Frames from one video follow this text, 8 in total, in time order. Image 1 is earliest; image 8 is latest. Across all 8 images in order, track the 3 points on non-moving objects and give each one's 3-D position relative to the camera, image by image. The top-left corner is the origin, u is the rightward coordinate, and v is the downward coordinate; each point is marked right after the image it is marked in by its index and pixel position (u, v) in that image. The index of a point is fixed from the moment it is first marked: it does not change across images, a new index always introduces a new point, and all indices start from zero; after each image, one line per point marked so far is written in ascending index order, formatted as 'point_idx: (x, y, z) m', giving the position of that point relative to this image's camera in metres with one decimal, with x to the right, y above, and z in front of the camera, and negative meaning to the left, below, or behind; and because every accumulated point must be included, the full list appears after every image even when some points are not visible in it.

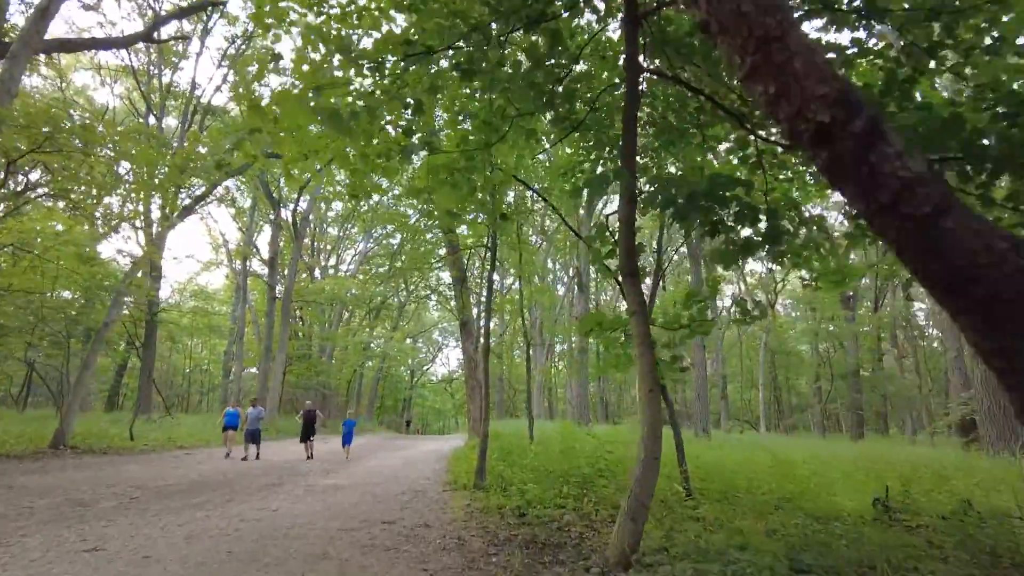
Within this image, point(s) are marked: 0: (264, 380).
0: (-7.9, -2.9, +19.3) m
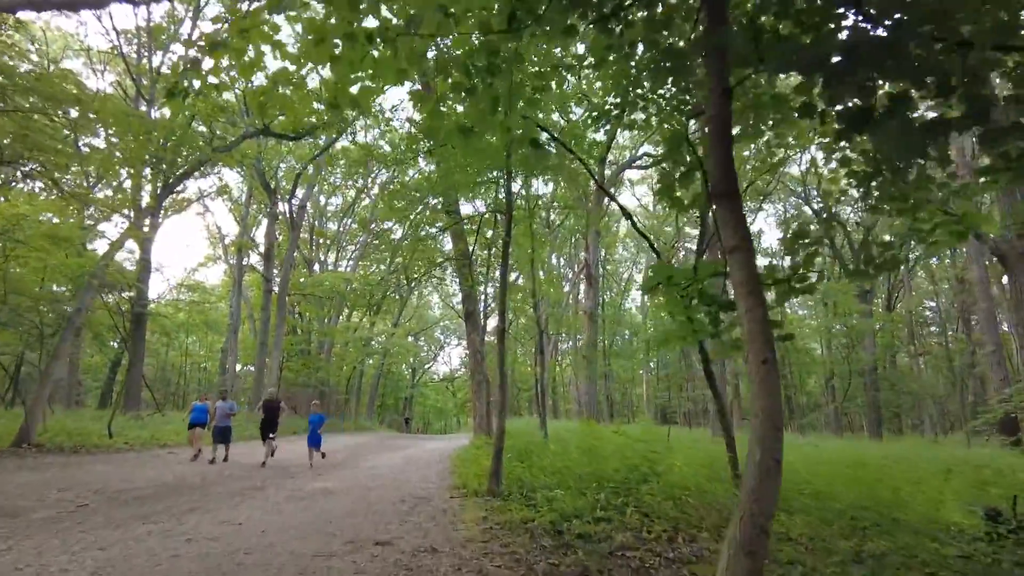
0: (-7.7, -2.7, +18.5) m
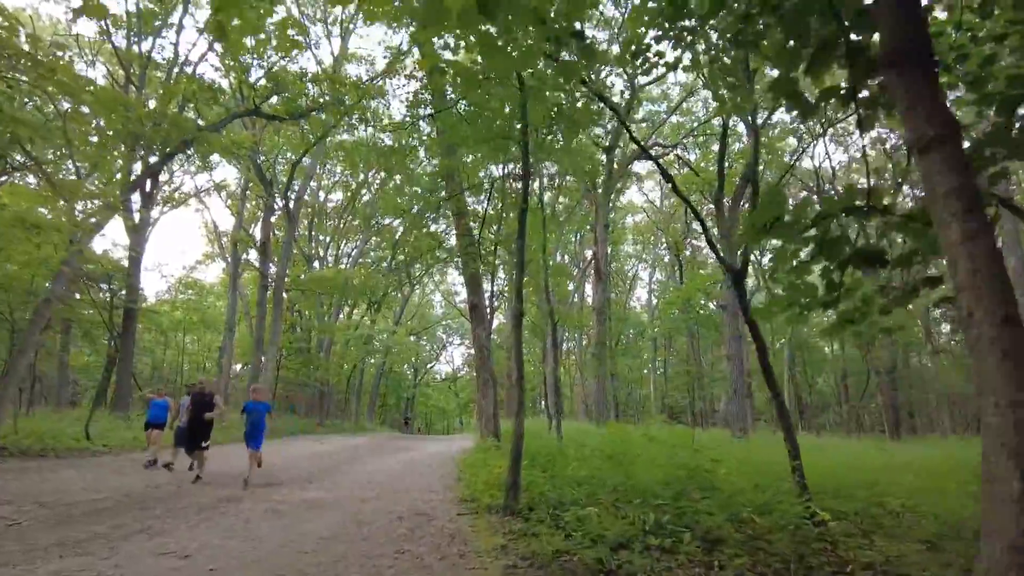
0: (-7.5, -2.6, +17.9) m
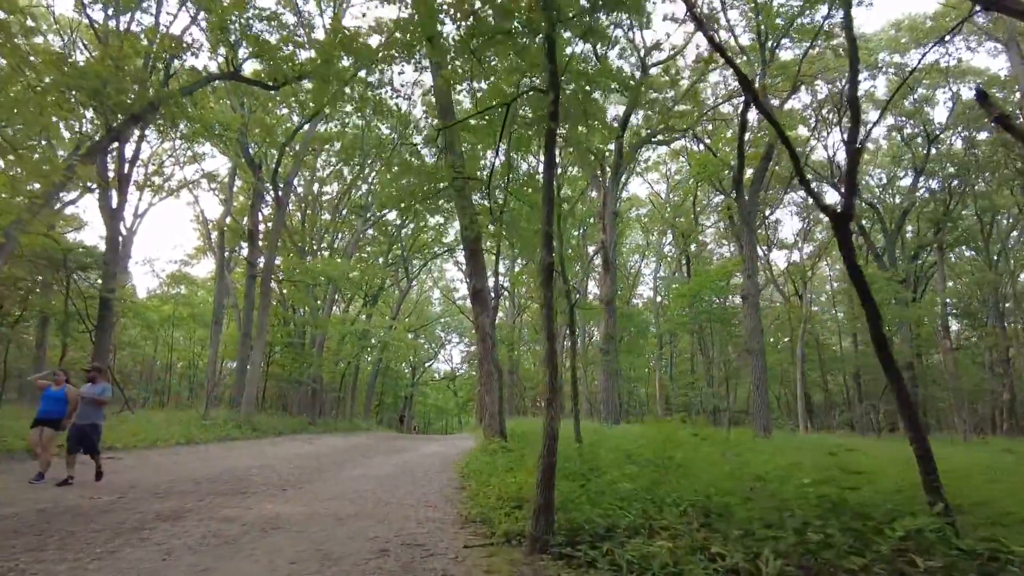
0: (-7.5, -2.3, +16.9) m
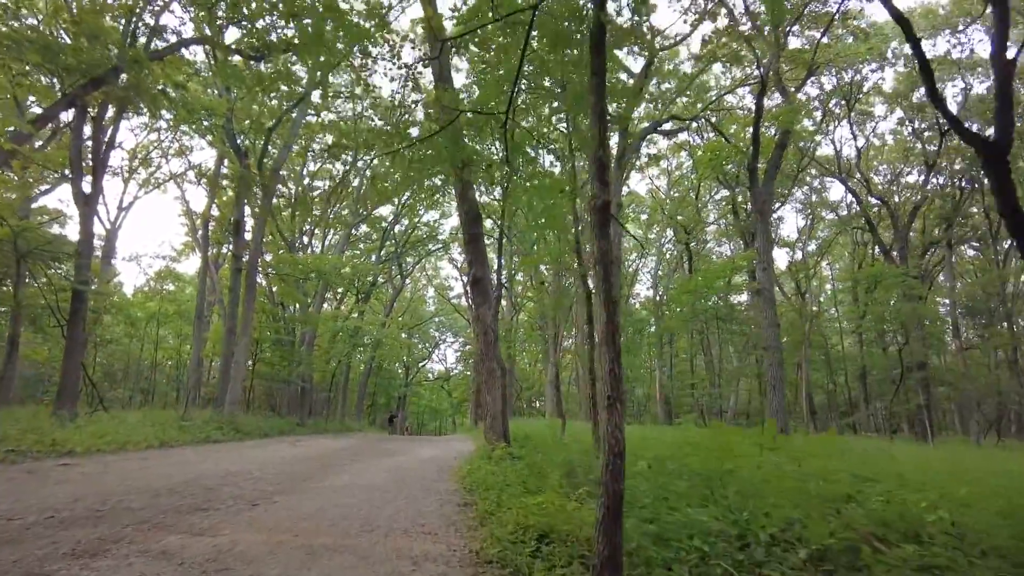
0: (-7.5, -2.1, +16.0) m
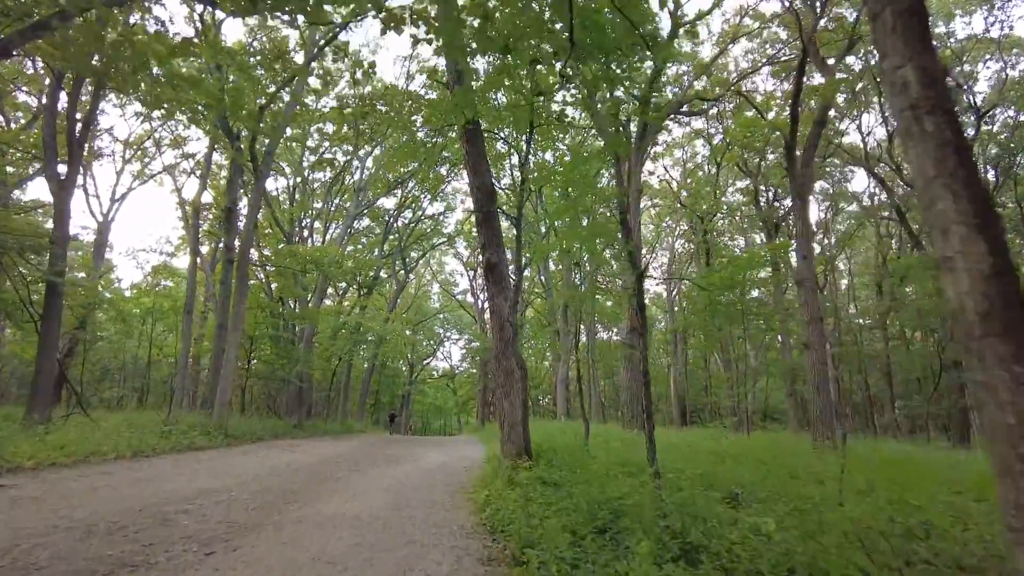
0: (-7.2, -2.0, +14.9) m
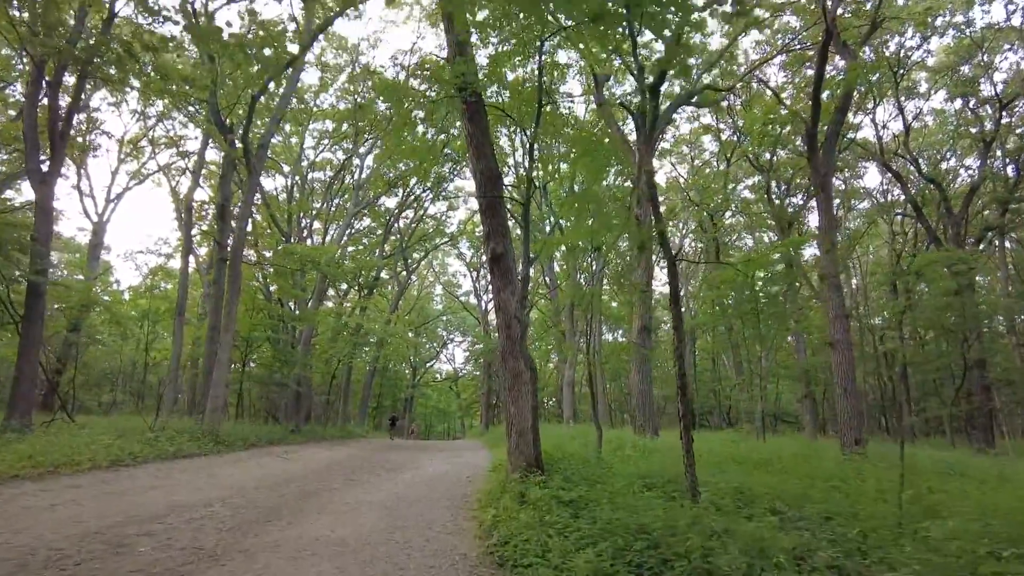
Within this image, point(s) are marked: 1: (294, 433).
0: (-7.1, -2.0, +14.3) m
1: (-6.6, -4.3, +18.4) m
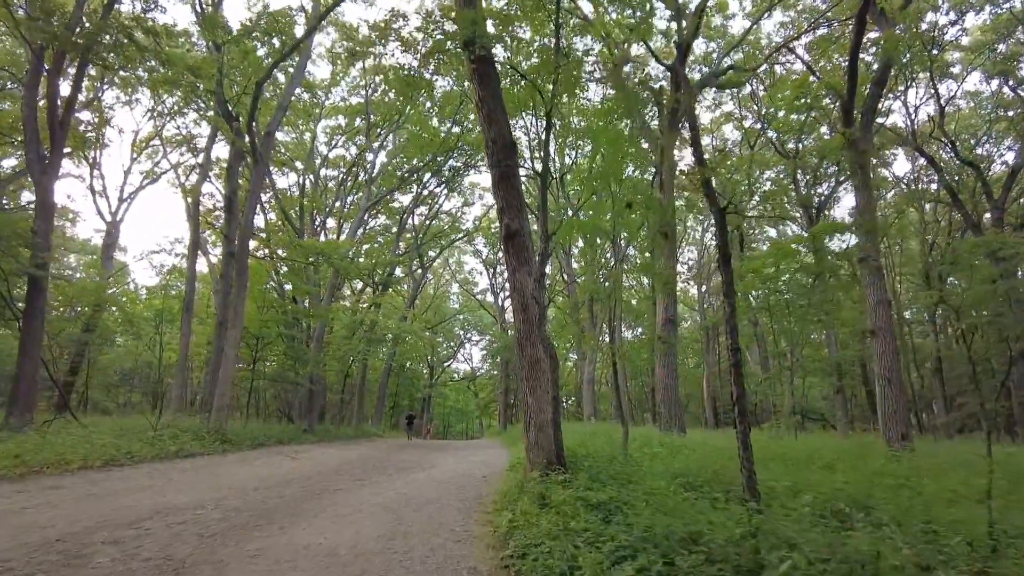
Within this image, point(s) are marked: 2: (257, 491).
0: (-6.7, -1.8, +13.9) m
1: (-6.0, -4.2, +18.0) m
2: (-2.9, -2.3, +6.9) m
